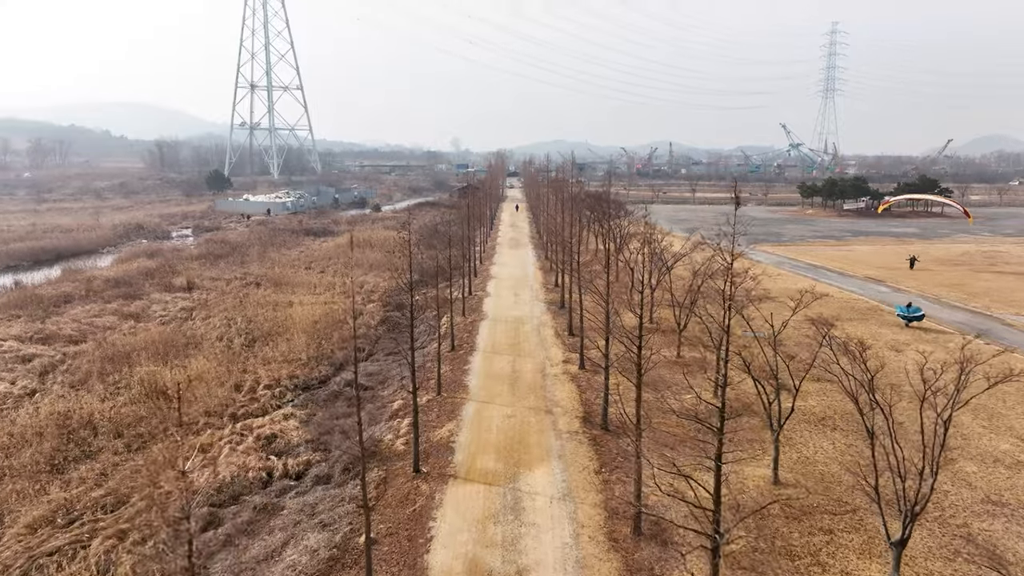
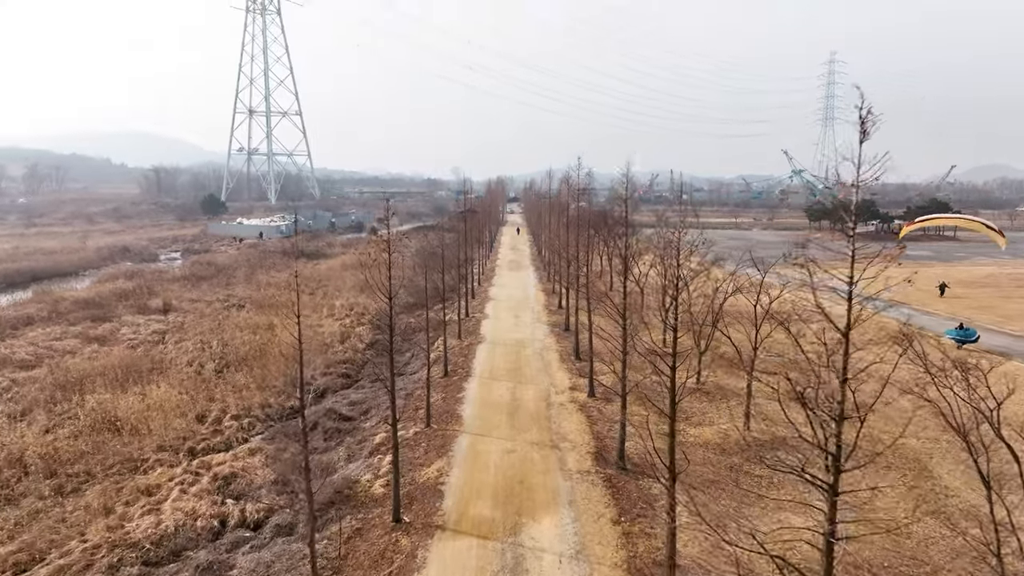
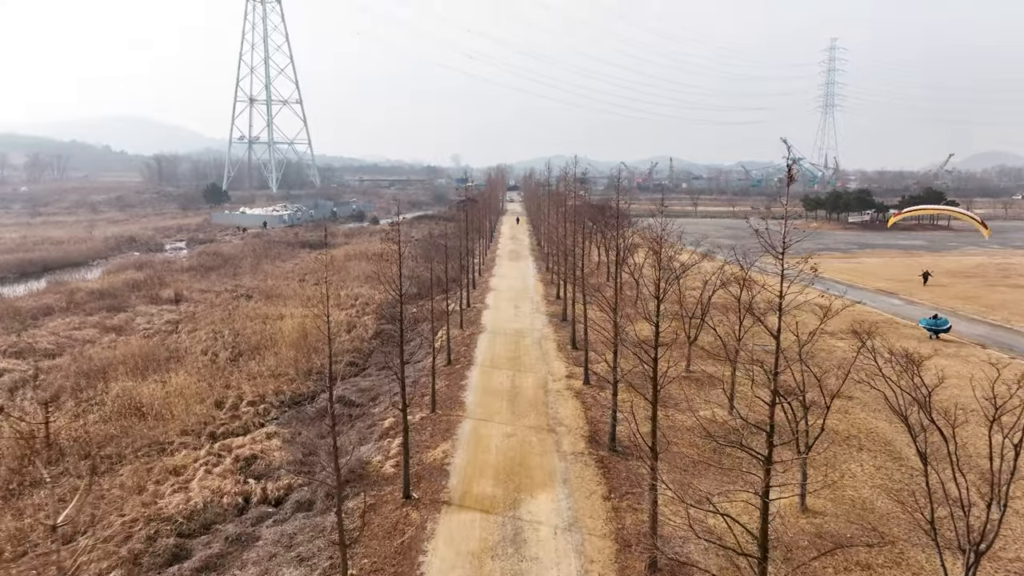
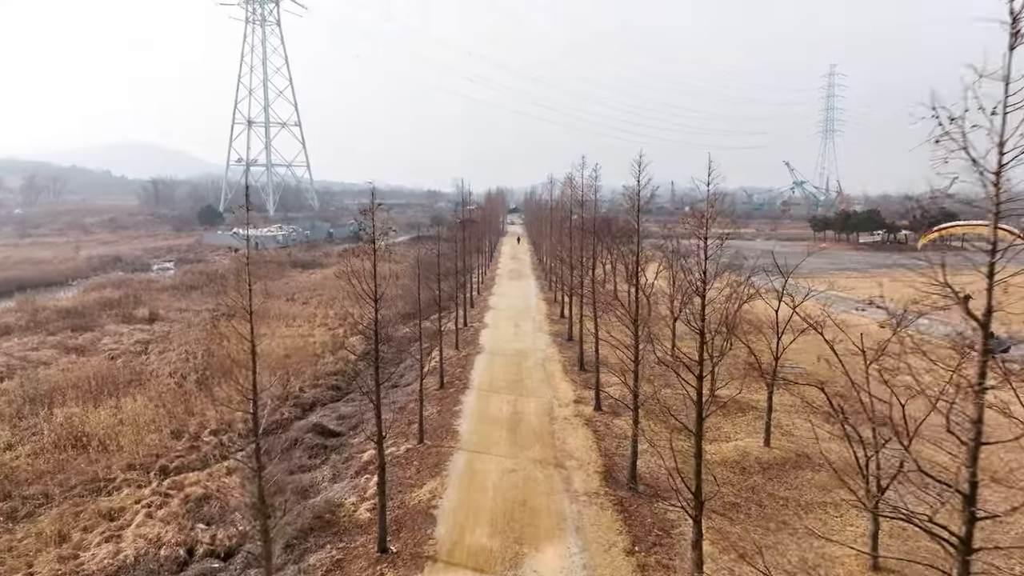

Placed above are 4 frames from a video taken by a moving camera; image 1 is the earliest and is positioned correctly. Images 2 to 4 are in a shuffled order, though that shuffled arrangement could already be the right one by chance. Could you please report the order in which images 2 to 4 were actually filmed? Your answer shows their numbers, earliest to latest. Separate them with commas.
3, 2, 4
